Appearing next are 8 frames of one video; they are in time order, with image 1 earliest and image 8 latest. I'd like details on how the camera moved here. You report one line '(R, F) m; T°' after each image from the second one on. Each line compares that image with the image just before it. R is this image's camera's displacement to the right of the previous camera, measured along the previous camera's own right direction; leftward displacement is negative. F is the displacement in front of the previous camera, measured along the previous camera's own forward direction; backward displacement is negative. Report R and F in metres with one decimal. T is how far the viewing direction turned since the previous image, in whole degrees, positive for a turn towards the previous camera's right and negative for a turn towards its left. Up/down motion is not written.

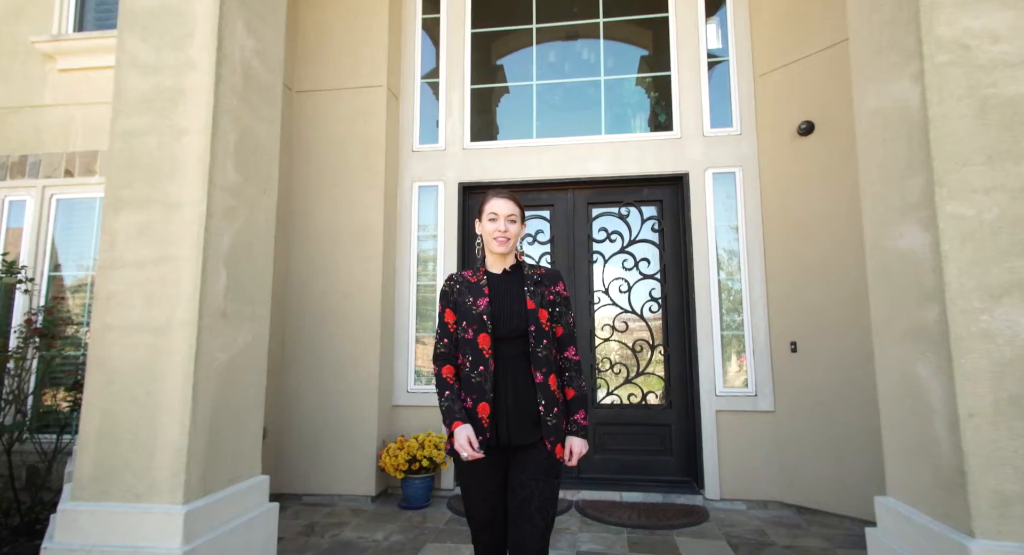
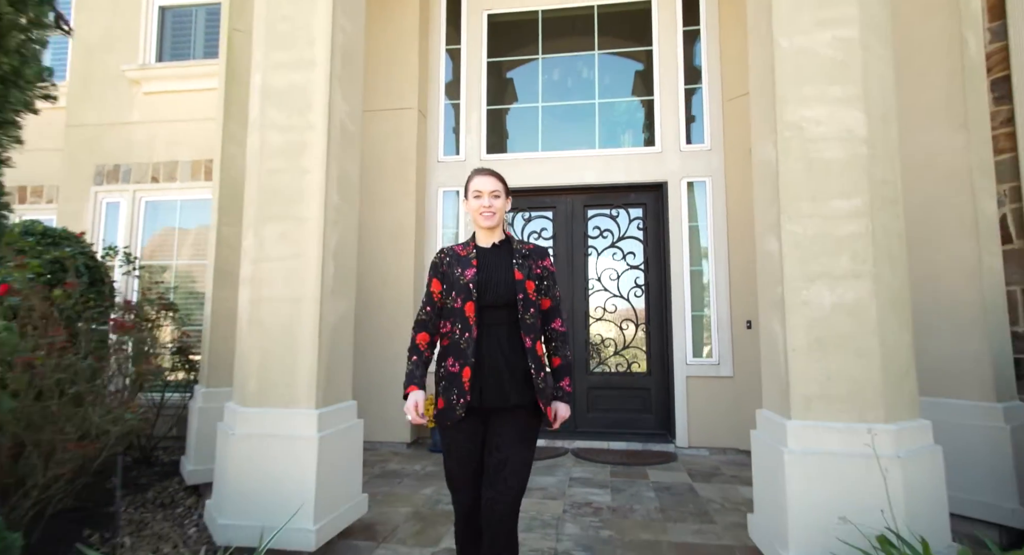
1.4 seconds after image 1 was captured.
(0.0, -0.9) m; -1°
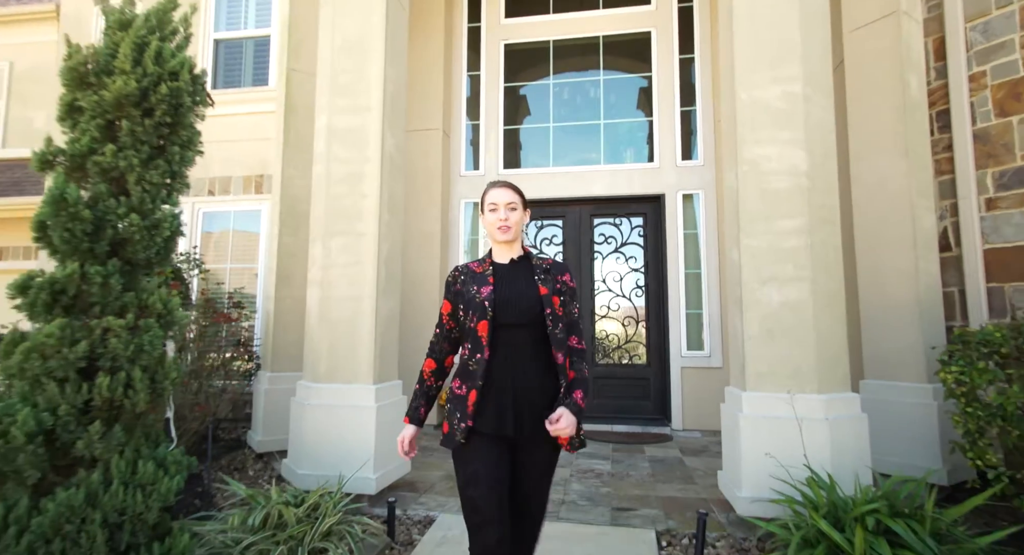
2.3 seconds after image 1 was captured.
(0.0, -0.6) m; -1°
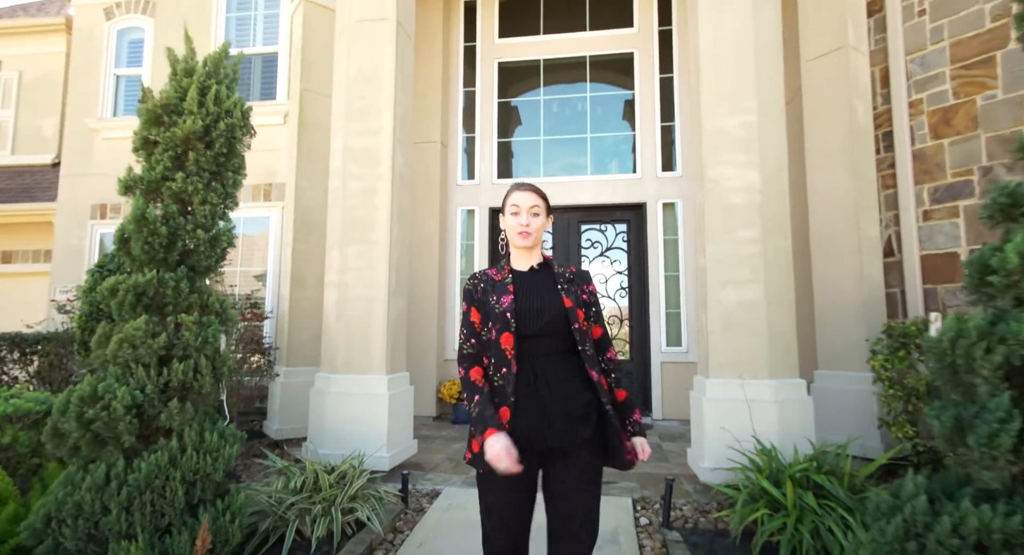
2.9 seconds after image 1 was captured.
(0.0, -0.4) m; +1°
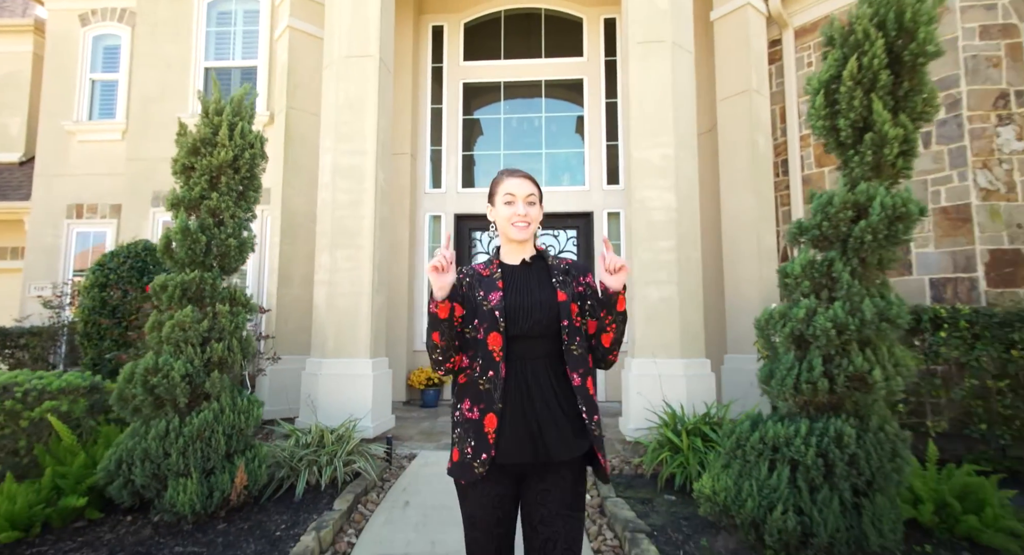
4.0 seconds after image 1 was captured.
(0.0, -0.7) m; +5°
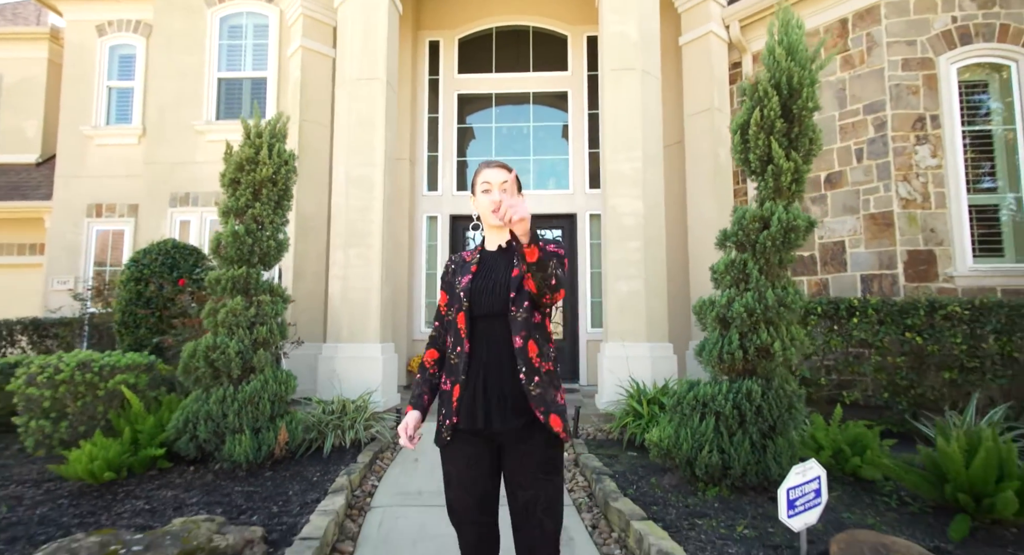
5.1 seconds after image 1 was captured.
(0.0, -0.7) m; +1°
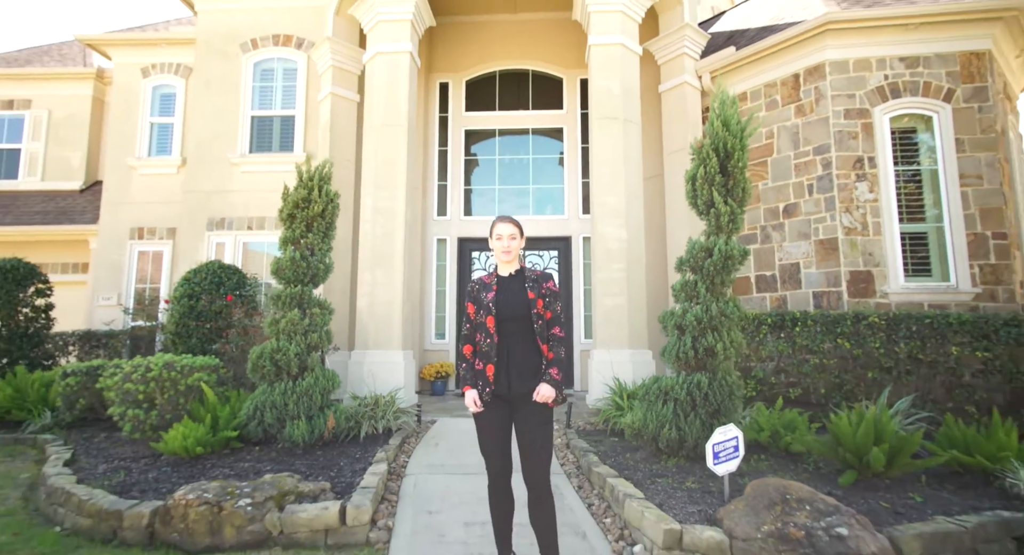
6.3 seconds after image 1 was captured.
(0.0, -0.8) m; 0°
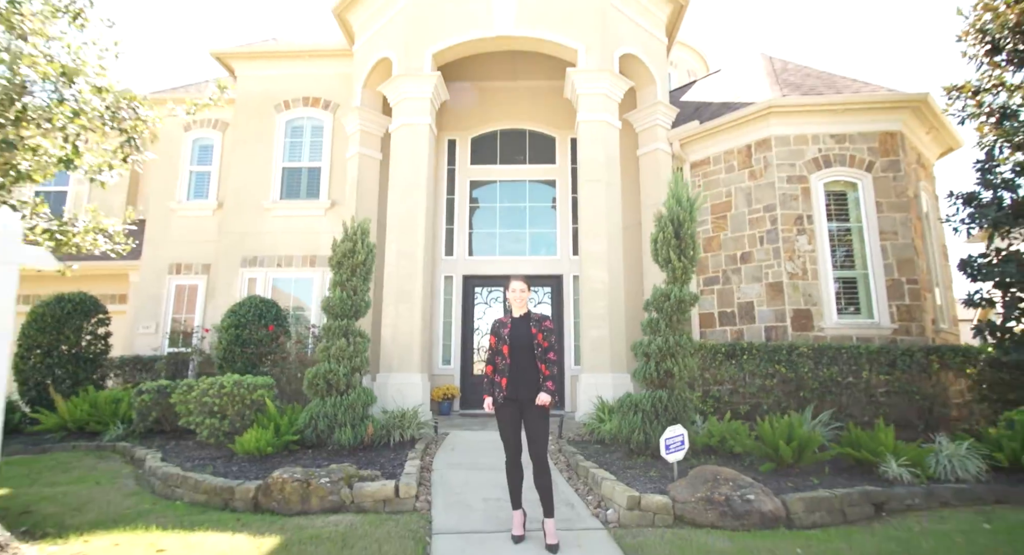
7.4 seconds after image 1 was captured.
(-0.1, -1.1) m; +1°
